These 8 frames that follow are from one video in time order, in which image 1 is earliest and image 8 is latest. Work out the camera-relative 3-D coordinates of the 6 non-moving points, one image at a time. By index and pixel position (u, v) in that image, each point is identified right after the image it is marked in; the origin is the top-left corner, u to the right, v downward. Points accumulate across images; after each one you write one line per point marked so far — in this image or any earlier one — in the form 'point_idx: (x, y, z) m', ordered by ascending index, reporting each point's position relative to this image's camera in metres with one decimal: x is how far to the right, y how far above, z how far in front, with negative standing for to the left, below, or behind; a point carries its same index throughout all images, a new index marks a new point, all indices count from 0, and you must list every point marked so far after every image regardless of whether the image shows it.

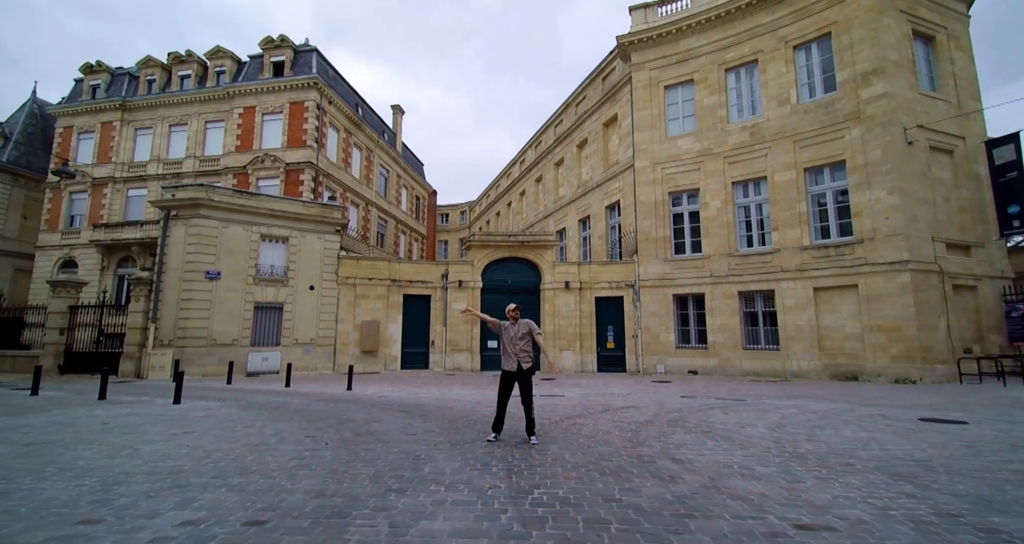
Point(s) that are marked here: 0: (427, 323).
0: (-3.5, -2.1, +19.8) m
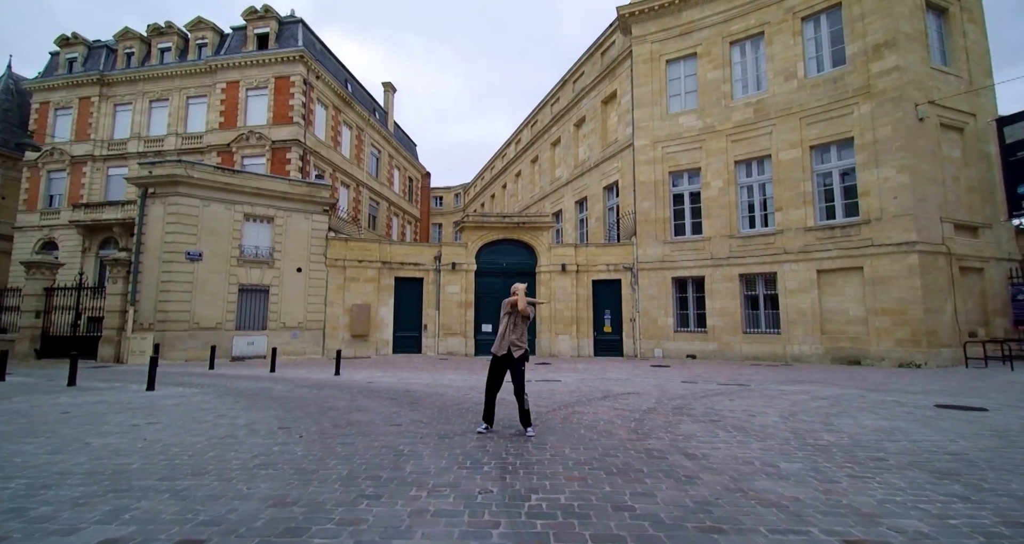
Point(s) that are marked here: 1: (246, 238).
0: (-3.7, -1.4, +19.2) m
1: (-9.6, +1.2, +17.4) m
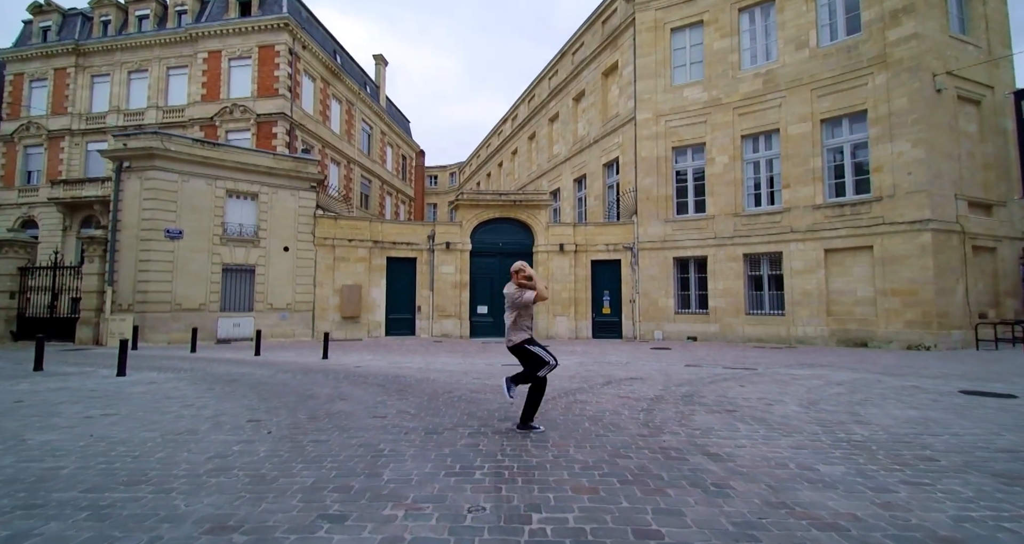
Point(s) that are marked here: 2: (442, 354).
0: (-3.8, -0.6, +18.5) m
1: (-9.7, +1.9, +16.6) m
2: (-1.9, -2.2, +13.3) m
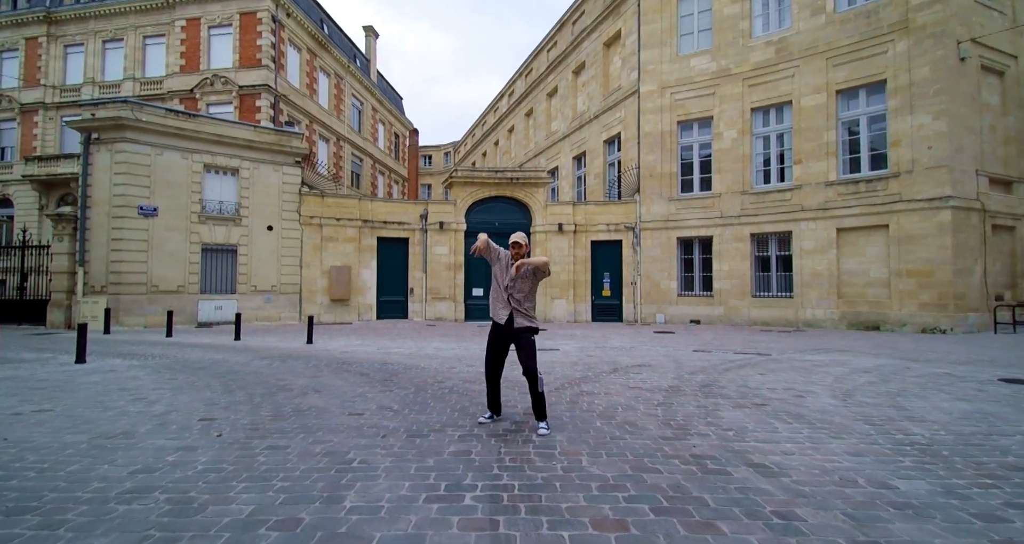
0: (-3.9, +0.1, +17.7) m
1: (-9.8, +2.6, +15.7) m
2: (-2.0, -1.7, +12.6) m
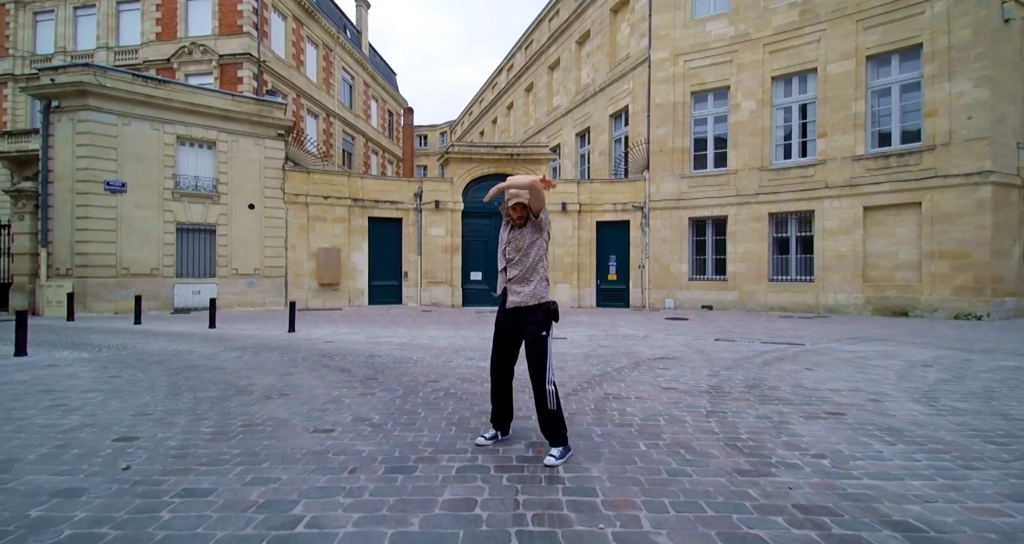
0: (-3.9, +0.7, +16.6) m
1: (-9.8, +3.1, +14.4) m
2: (-1.9, -1.3, +11.5) m
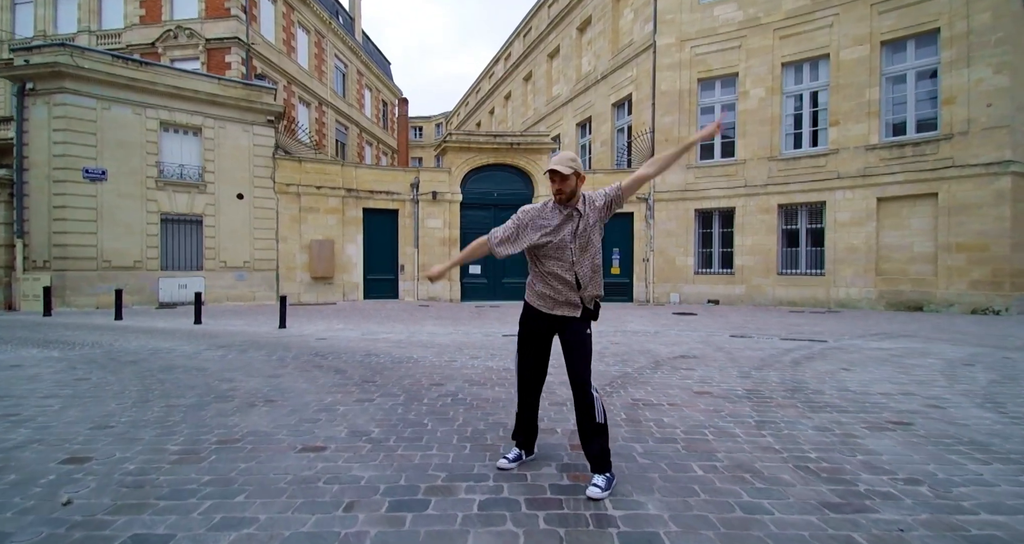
0: (-3.9, +0.9, +15.9) m
1: (-9.7, +3.3, +13.7) m
2: (-1.9, -1.1, +10.9) m
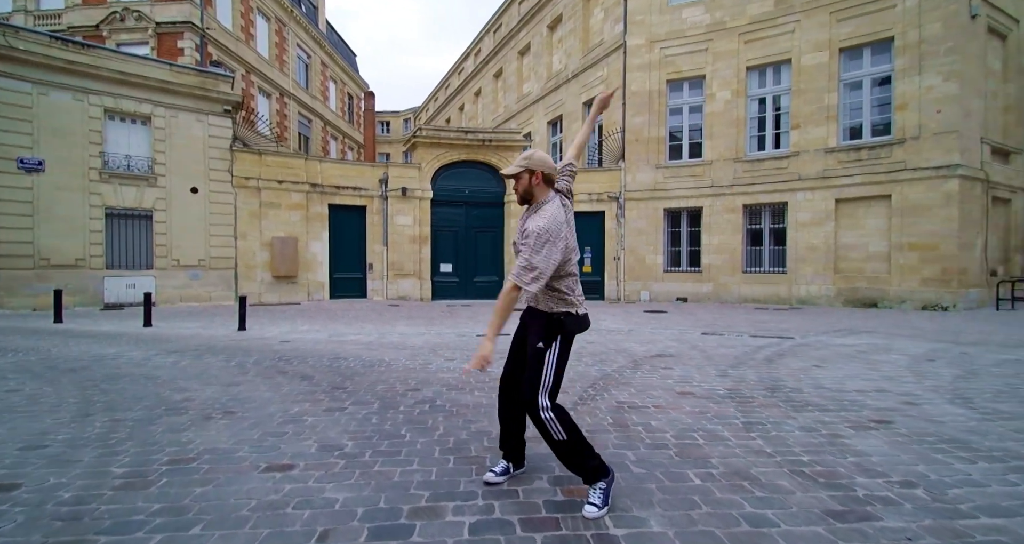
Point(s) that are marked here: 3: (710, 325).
0: (-4.8, +1.0, +15.5) m
1: (-10.5, +3.4, +12.8) m
2: (-2.5, -1.1, +10.6) m
3: (+4.2, -1.2, +10.4) m
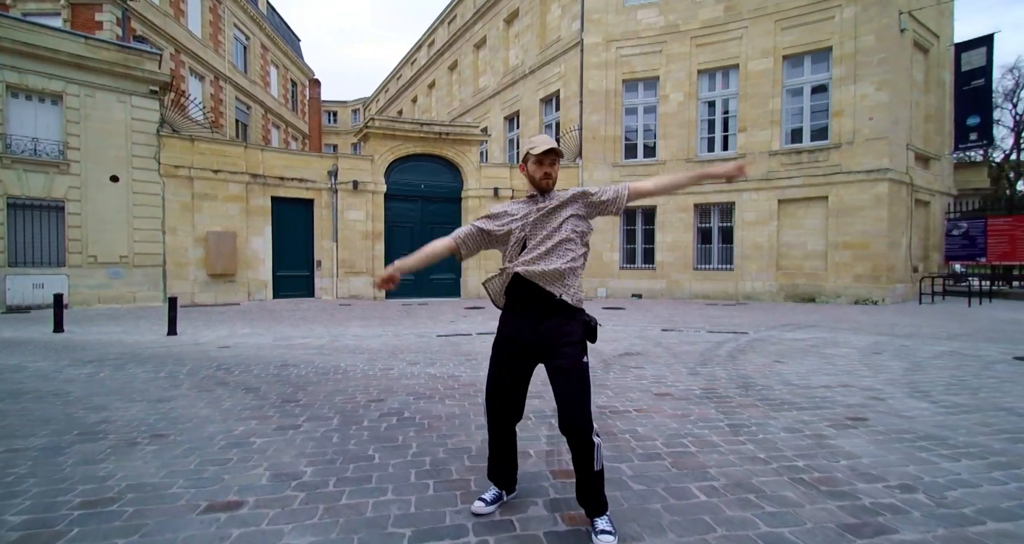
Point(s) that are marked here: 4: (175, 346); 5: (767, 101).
0: (-6.2, +1.1, +14.6) m
1: (-11.6, +3.4, +11.4) m
2: (-3.3, -1.0, +10.0) m
3: (+3.3, -1.1, +10.5) m
4: (-5.1, -1.1, +7.3) m
5: (+7.9, +5.3, +15.0) m
